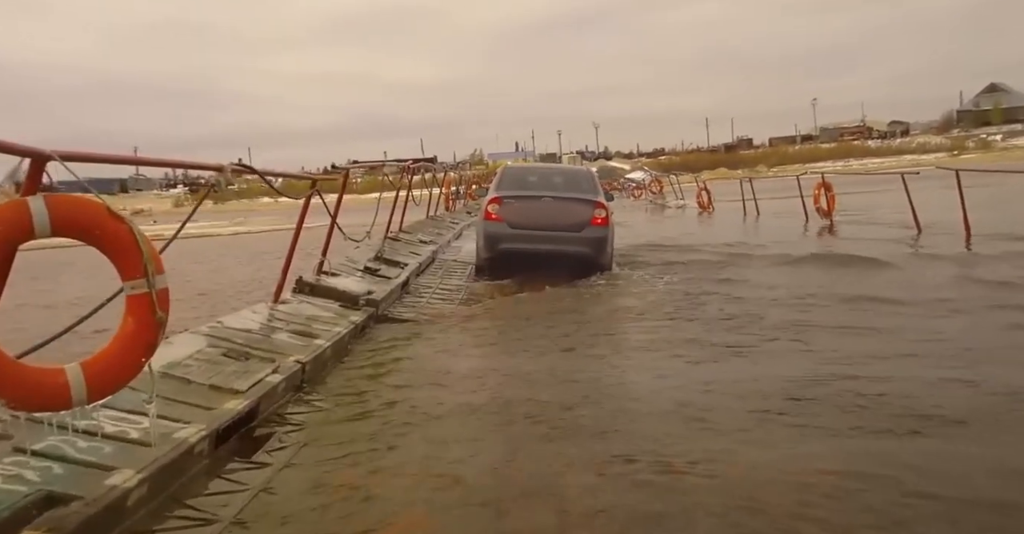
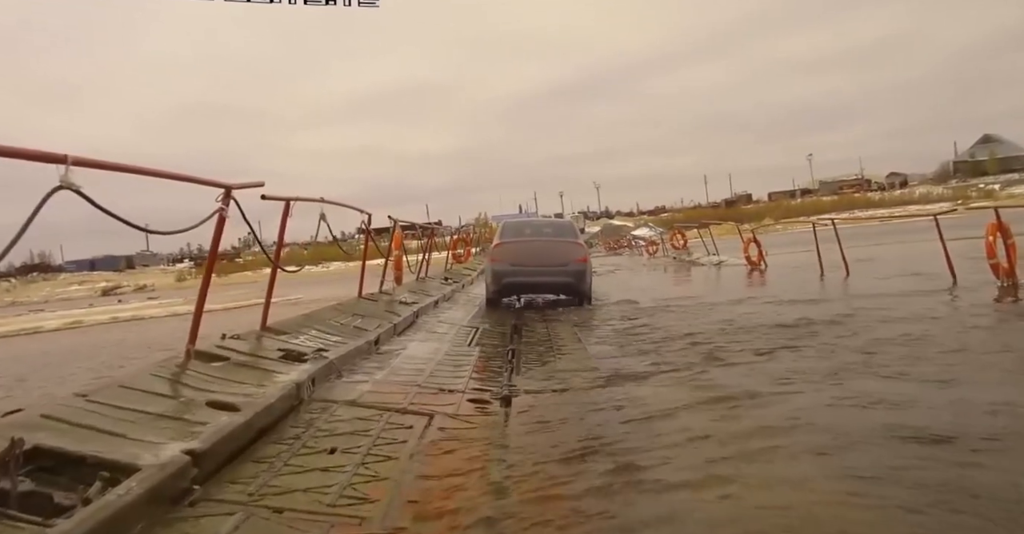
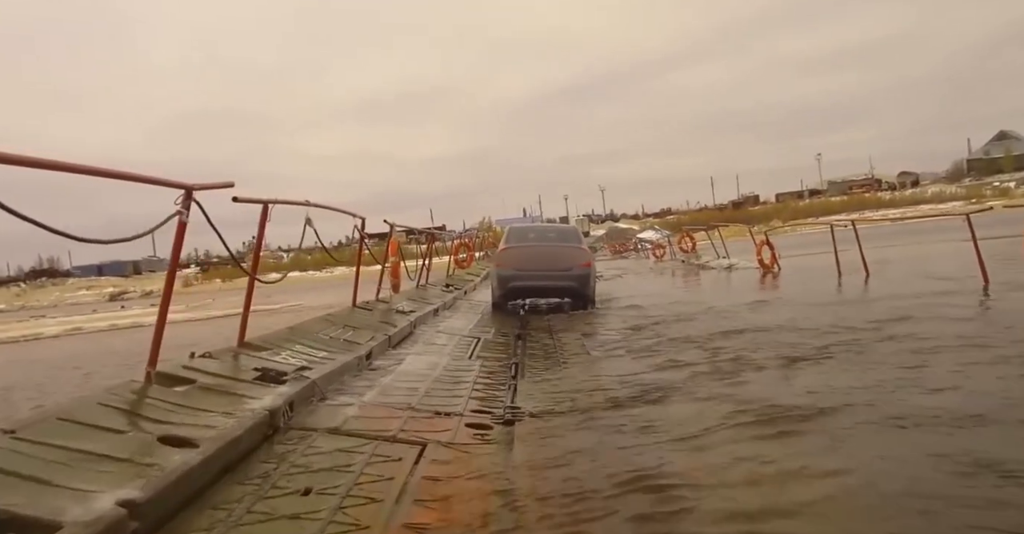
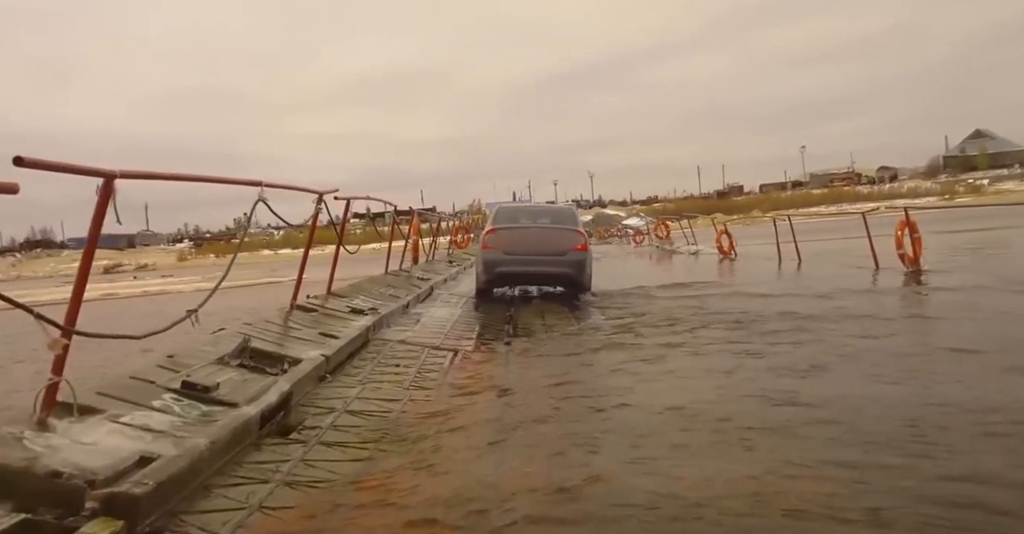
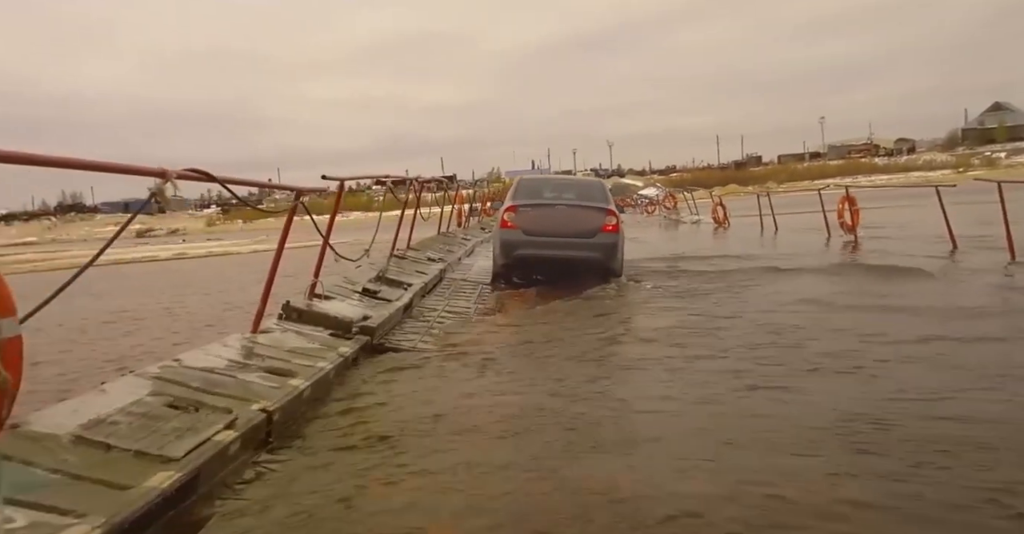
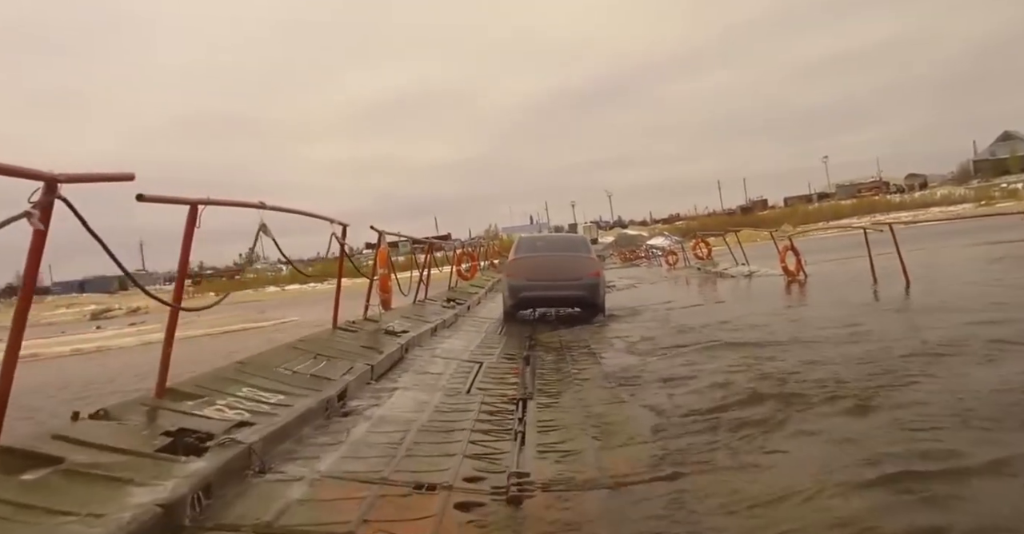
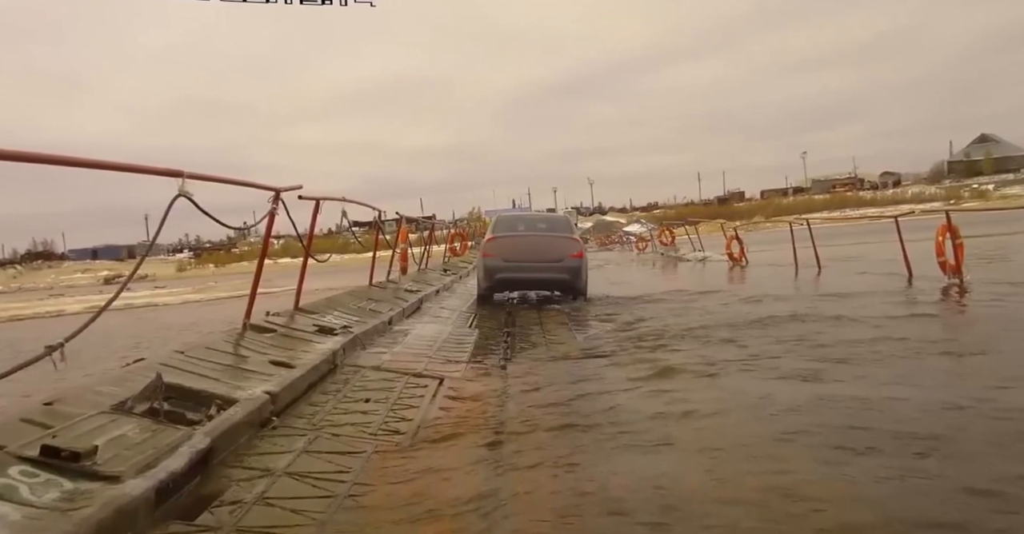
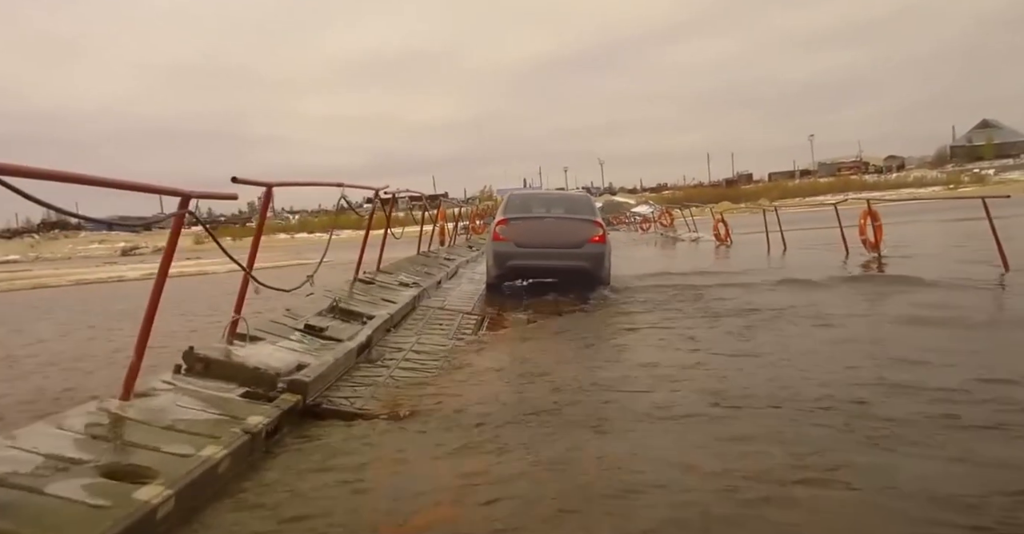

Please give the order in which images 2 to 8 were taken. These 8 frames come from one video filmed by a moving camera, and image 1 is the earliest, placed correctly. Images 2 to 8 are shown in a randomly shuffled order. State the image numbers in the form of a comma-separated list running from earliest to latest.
5, 8, 4, 7, 2, 3, 6
